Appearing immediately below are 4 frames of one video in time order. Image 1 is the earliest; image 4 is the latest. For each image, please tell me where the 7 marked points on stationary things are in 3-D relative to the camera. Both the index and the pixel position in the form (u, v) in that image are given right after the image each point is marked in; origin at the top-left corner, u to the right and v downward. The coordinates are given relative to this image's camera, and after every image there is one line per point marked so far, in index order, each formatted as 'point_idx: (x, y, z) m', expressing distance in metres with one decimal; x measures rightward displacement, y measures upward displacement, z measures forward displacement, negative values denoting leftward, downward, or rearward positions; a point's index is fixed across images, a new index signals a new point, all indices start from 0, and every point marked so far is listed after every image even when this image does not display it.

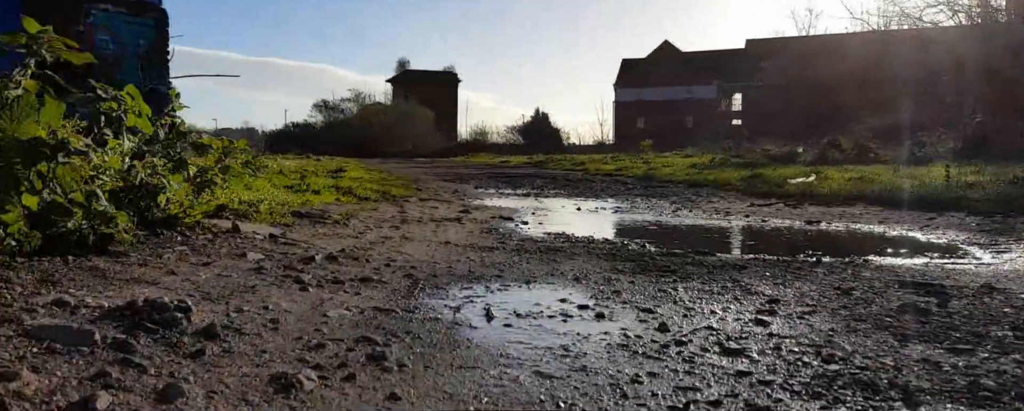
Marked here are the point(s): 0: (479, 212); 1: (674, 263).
0: (-0.4, -0.1, +9.9) m
1: (+1.1, -0.4, +4.8) m
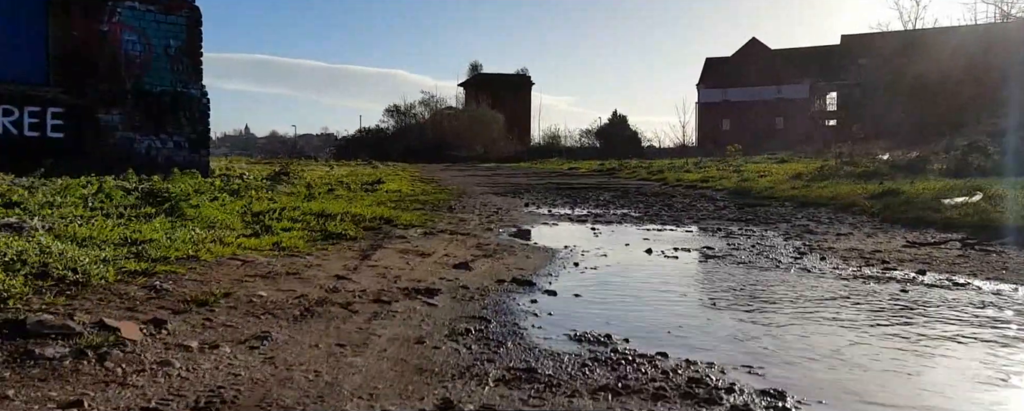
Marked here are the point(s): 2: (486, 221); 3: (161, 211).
0: (-0.1, -0.5, +6.5) m
1: (+0.8, -0.8, +1.2) m
2: (-0.4, -0.3, +12.0) m
3: (-4.3, 0.0, +9.0) m
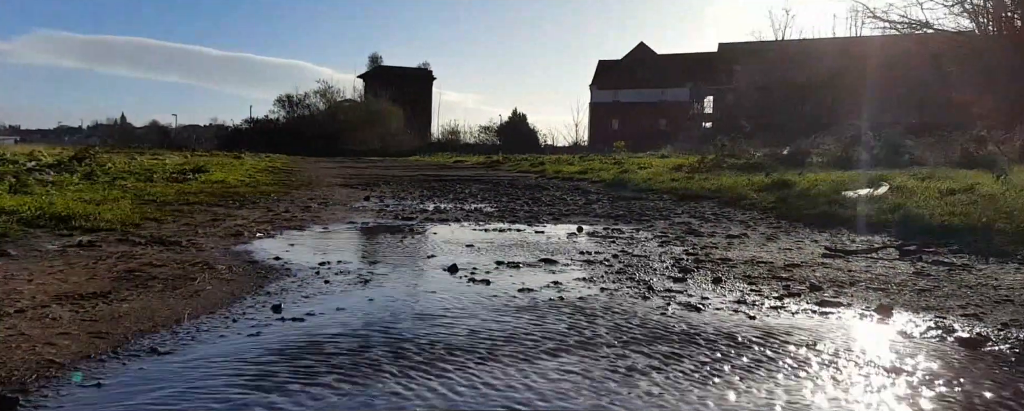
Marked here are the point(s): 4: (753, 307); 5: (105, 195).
0: (-1.8, -0.5, +2.8) m
1: (-0.2, -0.8, -2.3) m
2: (-2.8, -0.2, +8.2) m
3: (-6.3, 0.0, +4.7) m
4: (+1.4, -0.6, +3.9) m
5: (-5.8, +0.2, +10.4) m
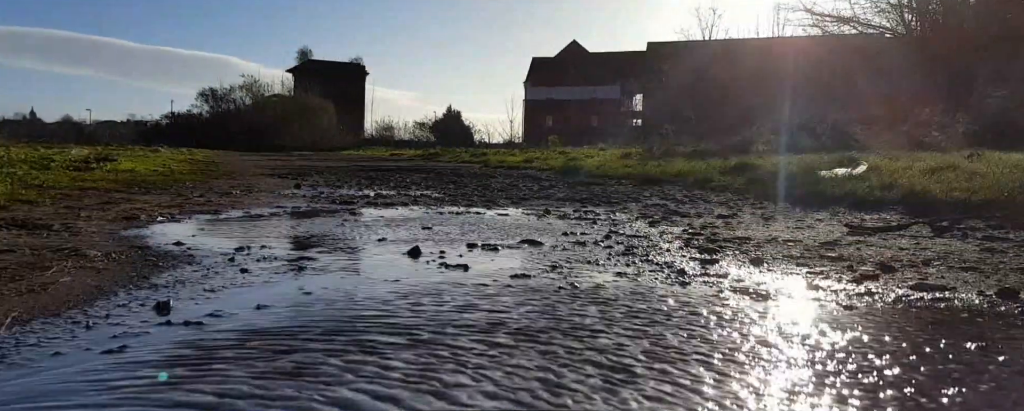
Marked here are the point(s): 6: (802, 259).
0: (-1.7, -0.3, +1.5) m
1: (+0.3, -0.6, -3.4) m
2: (-3.2, 0.0, +6.8) m
3: (-6.3, +0.2, +3.0) m
4: (+1.4, -0.4, +2.9) m
5: (-6.4, +0.3, +8.7) m
6: (+1.6, -0.3, +3.7) m
